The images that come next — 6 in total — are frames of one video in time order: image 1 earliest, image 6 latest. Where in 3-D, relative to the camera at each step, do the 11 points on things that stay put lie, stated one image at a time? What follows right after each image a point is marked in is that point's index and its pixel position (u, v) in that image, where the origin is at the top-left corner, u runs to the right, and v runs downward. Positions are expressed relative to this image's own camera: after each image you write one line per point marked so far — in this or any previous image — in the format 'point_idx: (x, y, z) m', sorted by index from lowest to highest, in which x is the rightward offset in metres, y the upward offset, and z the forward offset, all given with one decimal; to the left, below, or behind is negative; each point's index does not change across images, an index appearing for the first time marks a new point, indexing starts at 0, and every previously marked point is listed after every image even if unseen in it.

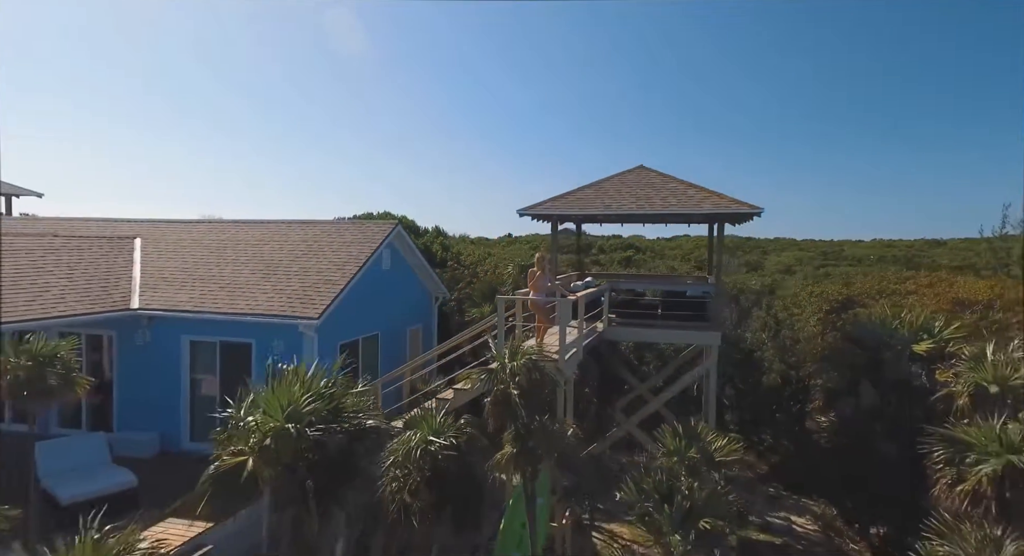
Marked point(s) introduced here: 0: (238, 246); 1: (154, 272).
0: (-6.1, +0.7, +12.6) m
1: (-7.5, +0.1, +11.8) m
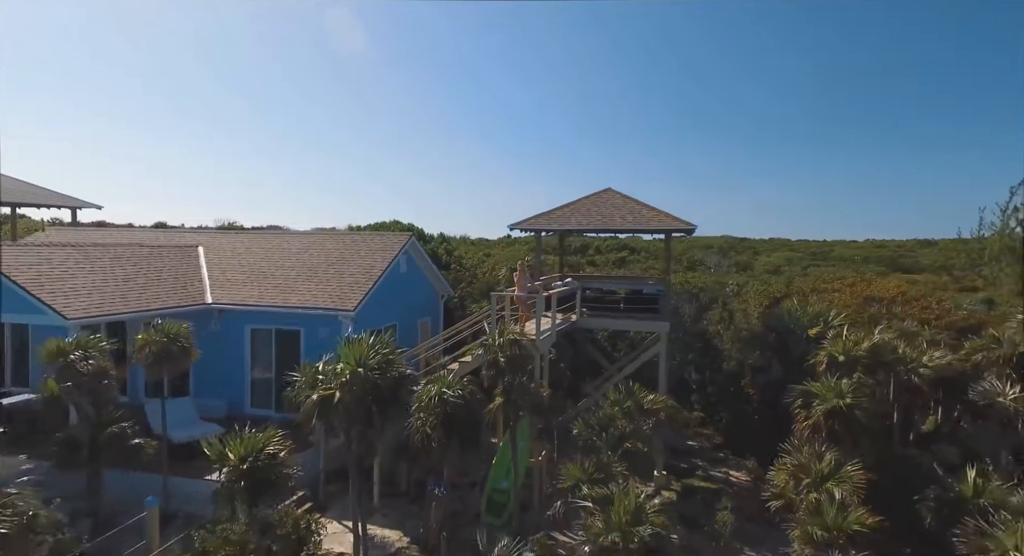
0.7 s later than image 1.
0: (-6.3, +0.7, +15.5) m
1: (-7.7, +0.1, +14.8) m
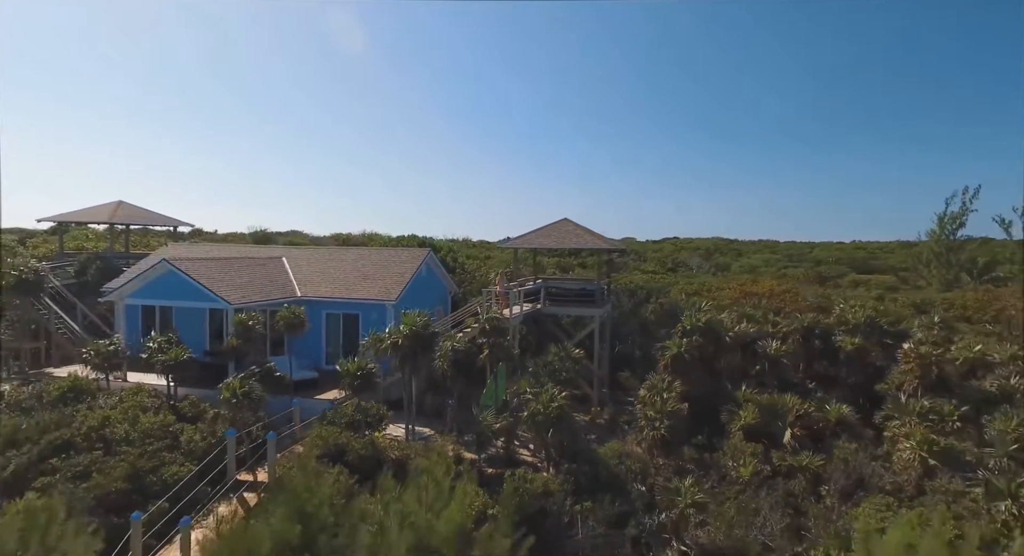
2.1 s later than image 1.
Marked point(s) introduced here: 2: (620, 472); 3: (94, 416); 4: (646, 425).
0: (-6.8, +0.6, +22.6) m
1: (-8.2, 0.0, +21.8) m
2: (+2.5, -4.4, +12.9) m
3: (-9.7, -3.2, +13.3) m
4: (+3.4, -3.8, +14.8) m
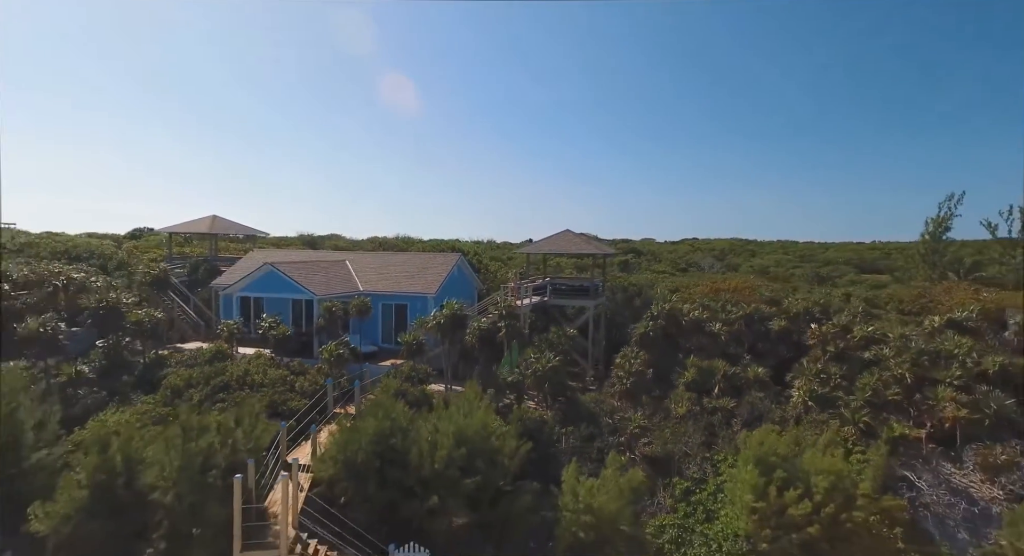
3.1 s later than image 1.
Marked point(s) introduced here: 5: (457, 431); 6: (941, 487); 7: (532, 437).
0: (-6.1, +0.7, +28.7) m
1: (-7.6, +0.1, +28.0) m
2: (+2.8, -4.4, +18.6) m
3: (-9.4, -3.1, +19.5) m
4: (+3.8, -3.7, +20.5) m
5: (-1.4, -4.0, +14.7) m
6: (+11.5, -5.6, +15.3) m
7: (+0.6, -4.7, +16.9) m
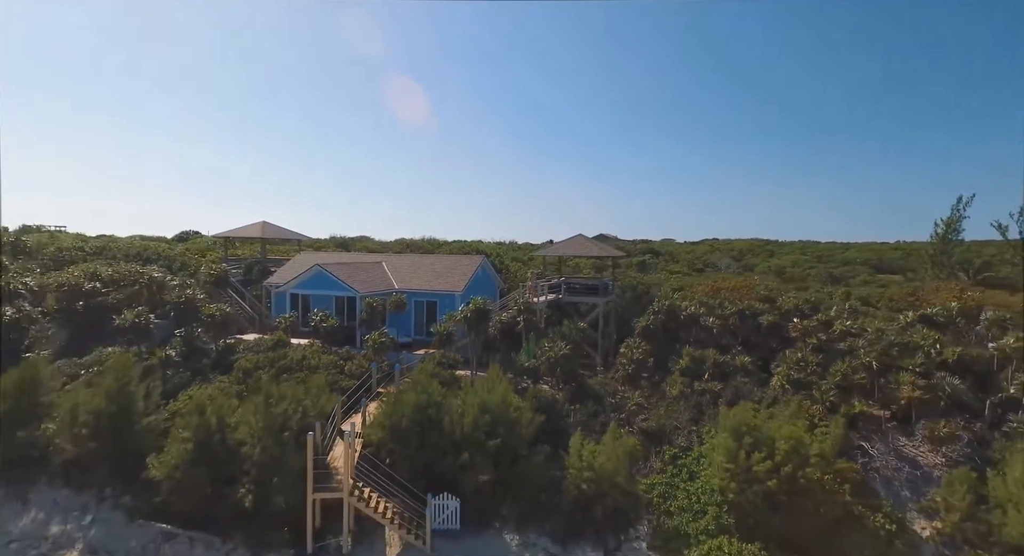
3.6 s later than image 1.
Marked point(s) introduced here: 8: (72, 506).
0: (-5.1, +0.7, +32.0) m
1: (-6.5, +0.1, +31.4) m
2: (+3.4, -4.3, +21.7) m
3: (-8.8, -3.1, +23.0) m
4: (+4.5, -3.7, +23.4) m
5: (-0.9, -3.9, +17.8) m
6: (+12.0, -5.5, +18.0) m
7: (+1.2, -4.7, +20.0) m
8: (-13.3, -6.9, +17.2) m
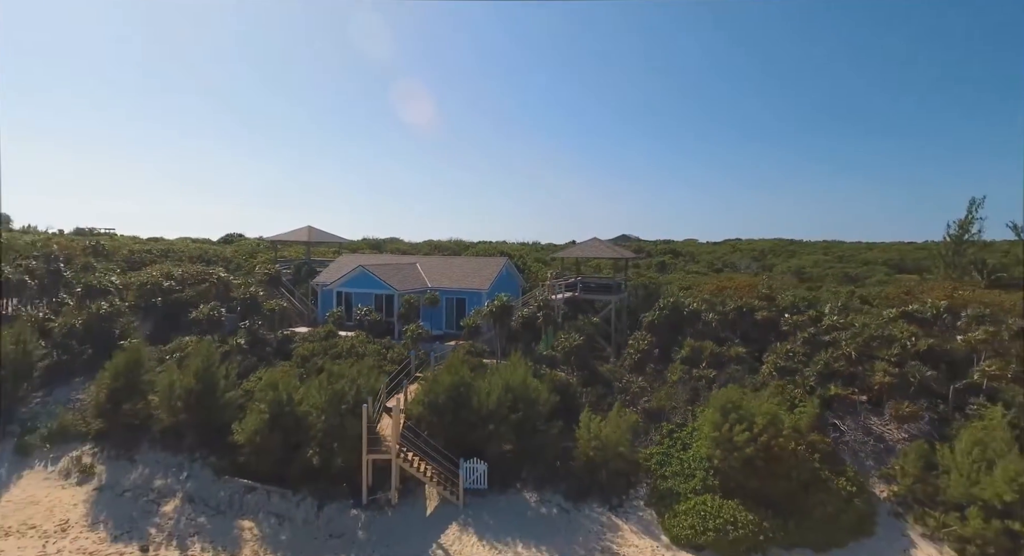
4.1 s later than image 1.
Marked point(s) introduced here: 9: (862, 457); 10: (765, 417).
0: (-3.8, +0.7, +35.4) m
1: (-5.3, +0.2, +34.8) m
2: (+4.3, -4.3, +24.7) m
3: (-7.8, -3.1, +26.6) m
4: (+5.4, -3.7, +26.4) m
5: (-0.2, -3.9, +21.1) m
6: (+12.7, -5.5, +20.7) m
7: (+2.0, -4.7, +23.1) m
8: (-12.6, -6.9, +21.0) m
9: (+12.3, -6.3, +19.9) m
10: (+8.5, -4.6, +18.9) m
